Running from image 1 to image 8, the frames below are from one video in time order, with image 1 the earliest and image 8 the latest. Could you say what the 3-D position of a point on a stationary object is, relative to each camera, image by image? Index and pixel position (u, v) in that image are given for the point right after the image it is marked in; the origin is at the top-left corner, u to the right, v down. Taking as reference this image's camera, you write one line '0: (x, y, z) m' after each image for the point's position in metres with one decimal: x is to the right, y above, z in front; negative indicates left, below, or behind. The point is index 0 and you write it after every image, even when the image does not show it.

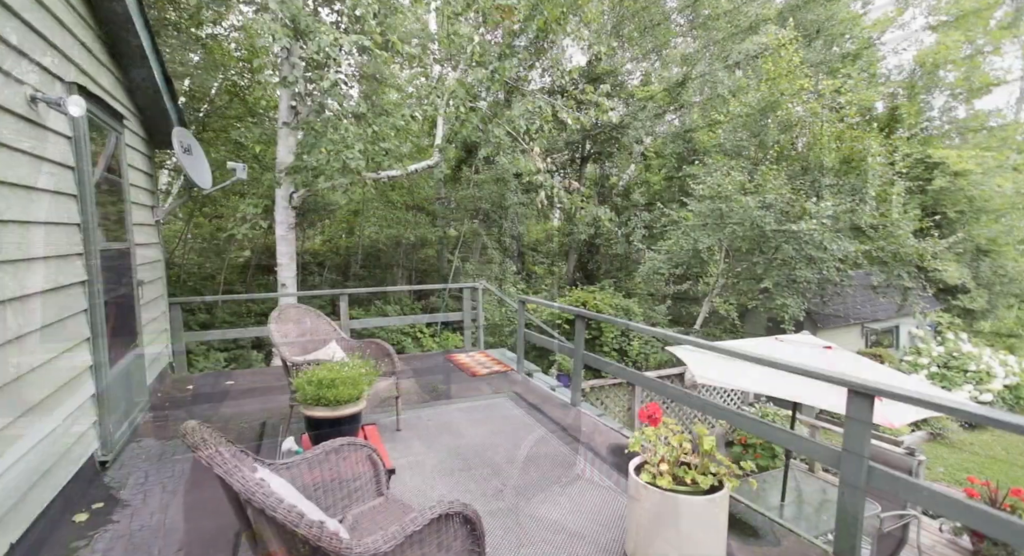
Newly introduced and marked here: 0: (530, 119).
0: (+0.2, +1.8, +5.7) m
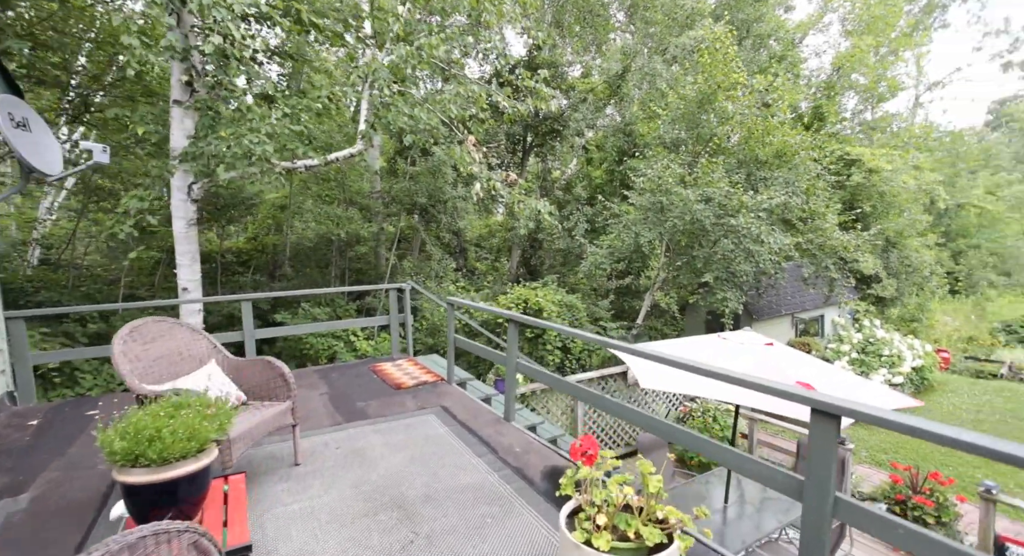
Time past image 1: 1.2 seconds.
0: (-0.5, +1.8, +5.3) m
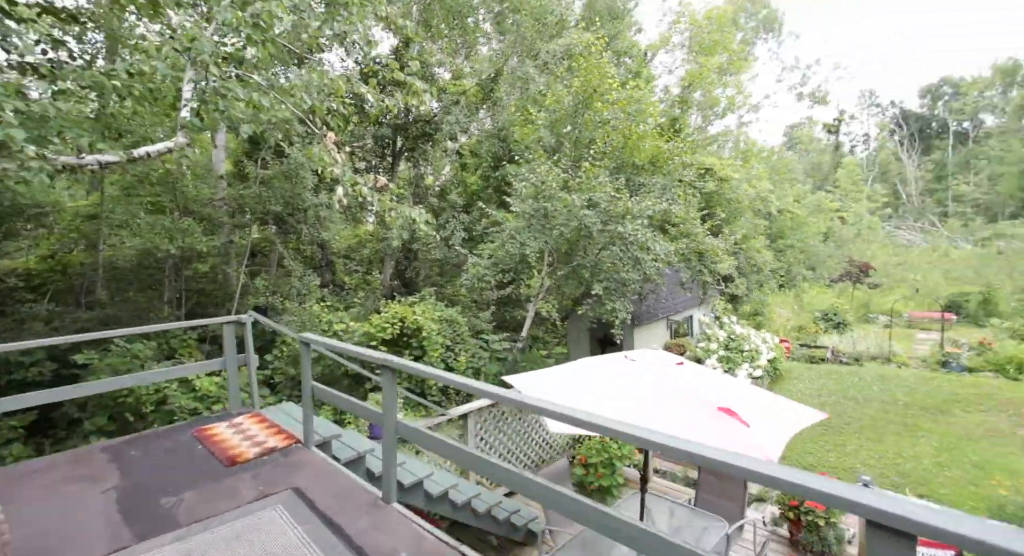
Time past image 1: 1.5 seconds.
0: (-1.8, +1.6, +4.5) m
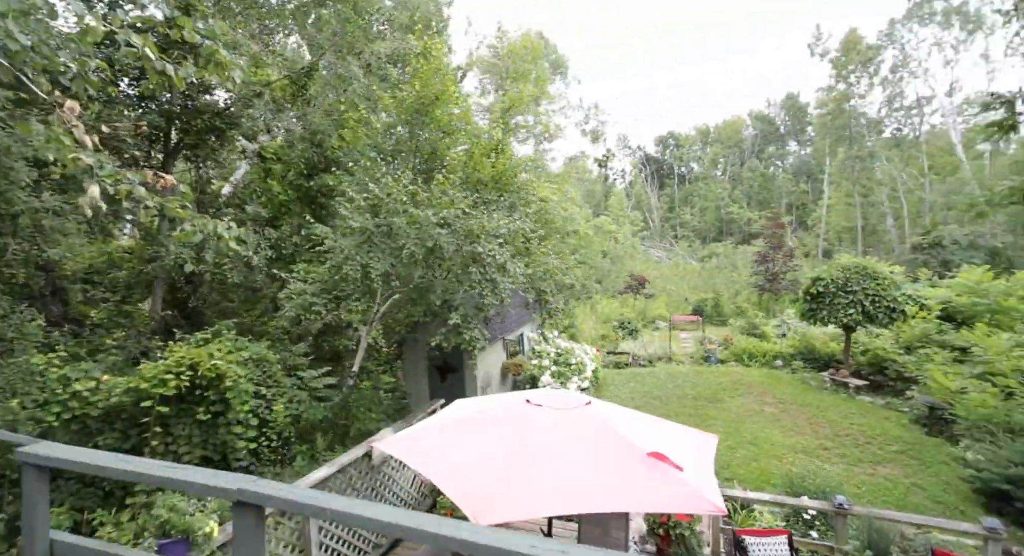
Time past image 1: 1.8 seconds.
0: (-2.8, +1.4, +3.0) m
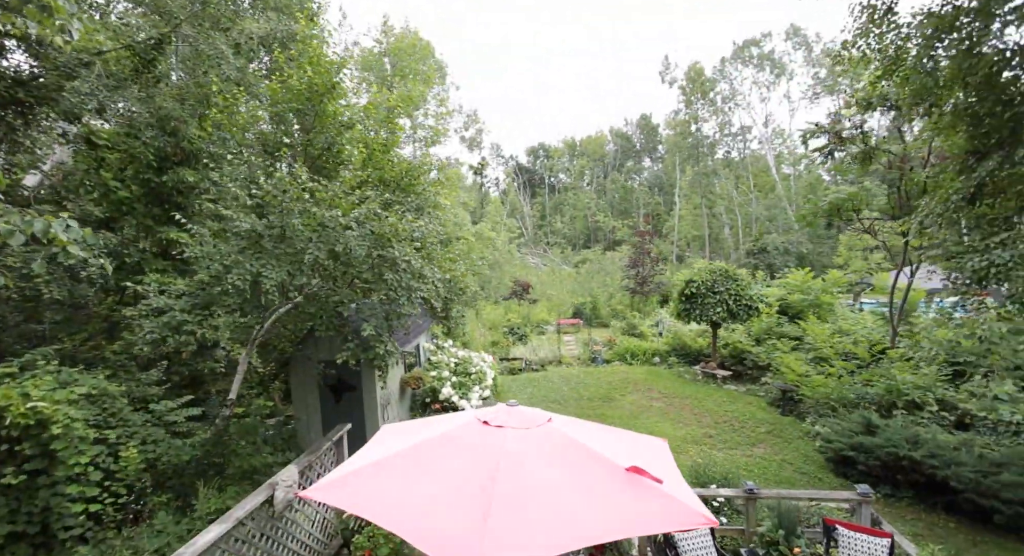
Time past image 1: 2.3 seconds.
0: (-3.0, +1.3, +2.0) m
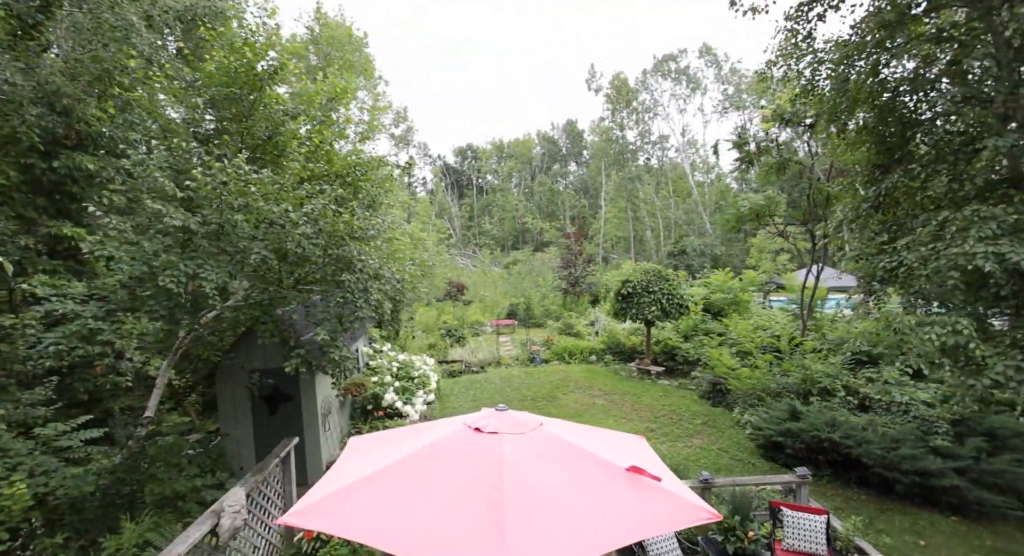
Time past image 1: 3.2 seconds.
0: (-2.9, +1.3, +1.5) m
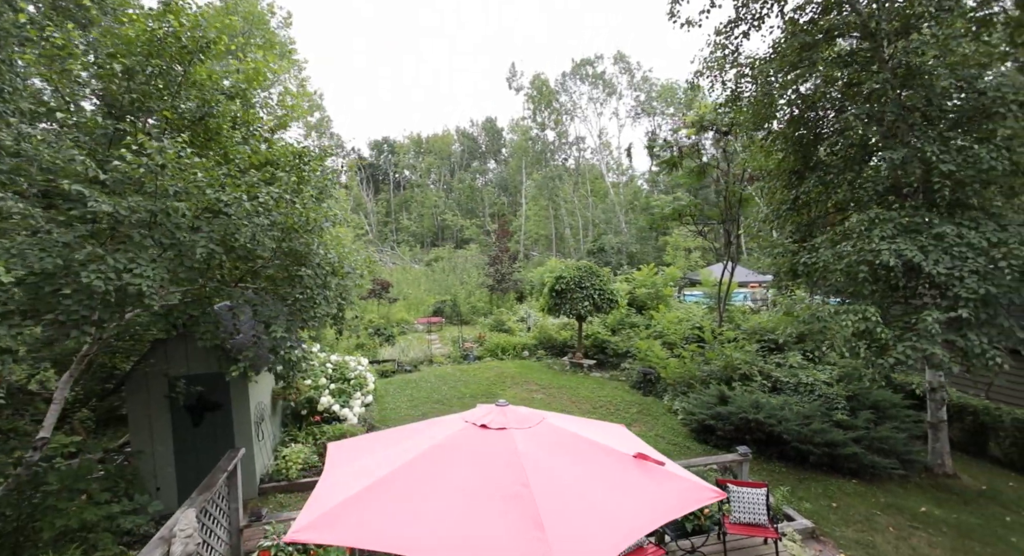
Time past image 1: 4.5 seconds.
0: (-2.7, +1.3, +1.0) m
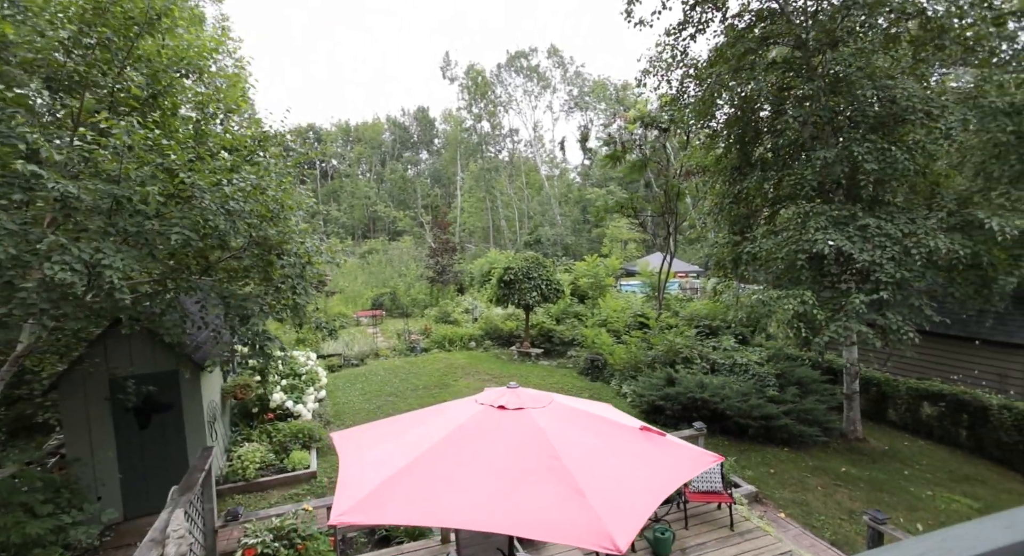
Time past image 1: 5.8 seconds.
0: (-2.3, +1.3, +0.7) m
